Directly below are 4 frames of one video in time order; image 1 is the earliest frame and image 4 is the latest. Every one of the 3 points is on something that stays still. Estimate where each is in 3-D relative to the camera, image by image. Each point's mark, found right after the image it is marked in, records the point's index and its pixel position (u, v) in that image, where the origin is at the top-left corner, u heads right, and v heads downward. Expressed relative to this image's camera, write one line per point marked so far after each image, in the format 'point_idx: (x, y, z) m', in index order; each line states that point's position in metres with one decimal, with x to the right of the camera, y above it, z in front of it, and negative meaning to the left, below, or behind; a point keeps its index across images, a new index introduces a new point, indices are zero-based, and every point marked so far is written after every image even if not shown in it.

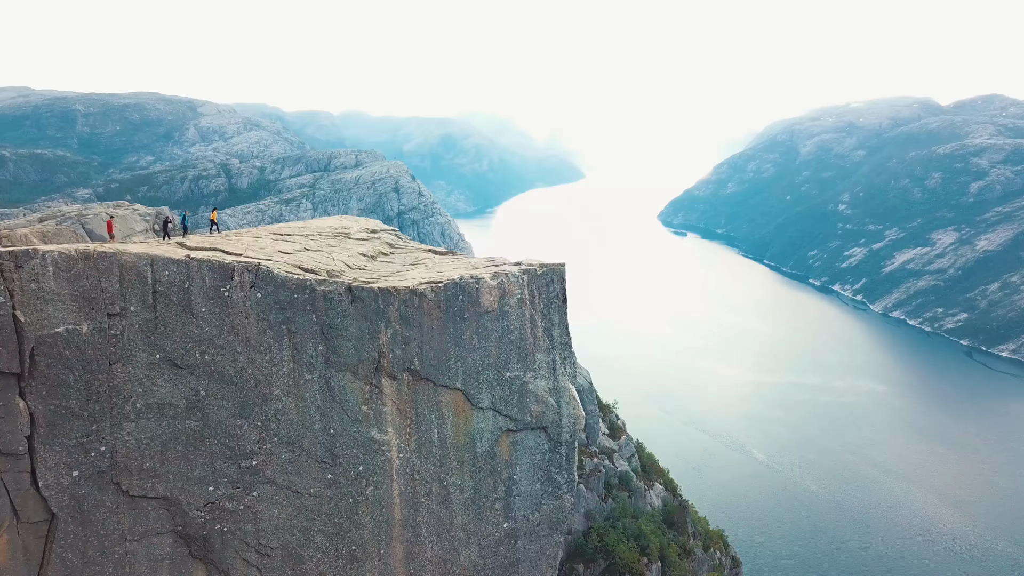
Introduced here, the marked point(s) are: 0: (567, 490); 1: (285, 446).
0: (+2.1, -7.8, +19.4) m
1: (-7.0, -4.9, +15.6) m
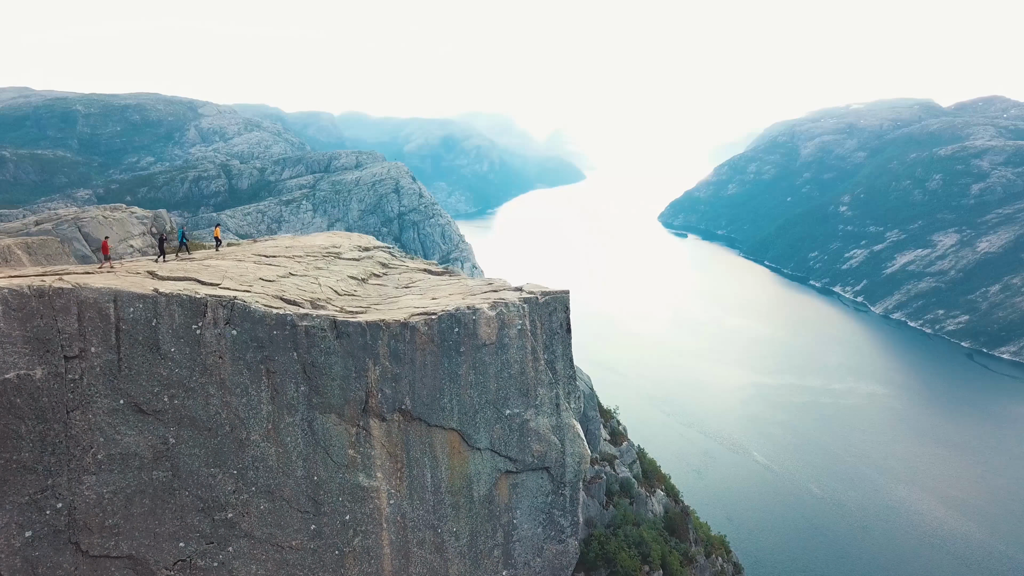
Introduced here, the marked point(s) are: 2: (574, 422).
0: (+2.1, -8.8, +18.1) m
1: (-7.0, -5.9, +14.3) m
2: (+2.2, -4.7, +17.6) m
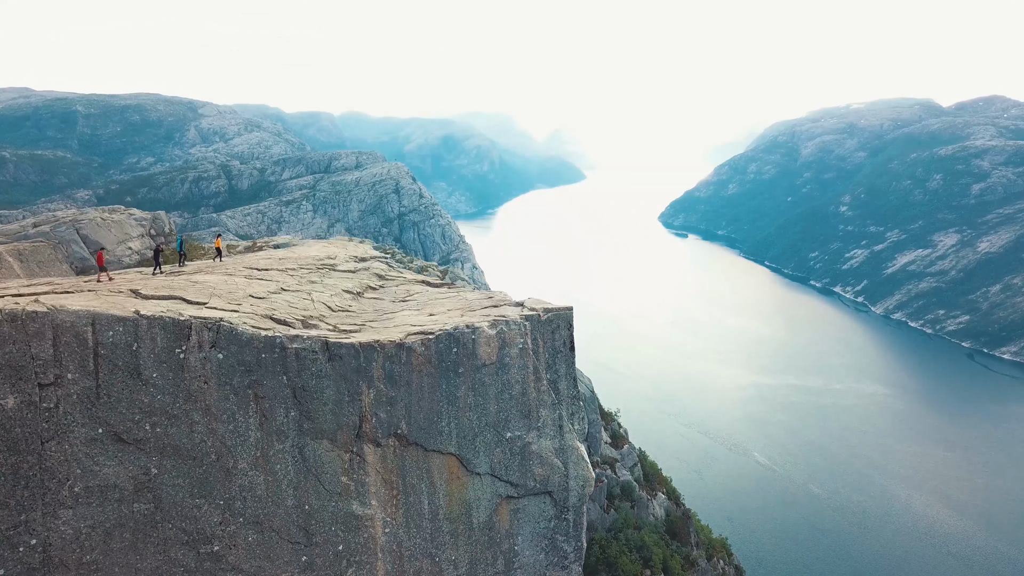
0: (+2.1, -9.4, +17.4) m
1: (-7.0, -6.4, +13.6) m
2: (+2.2, -5.2, +16.9) m
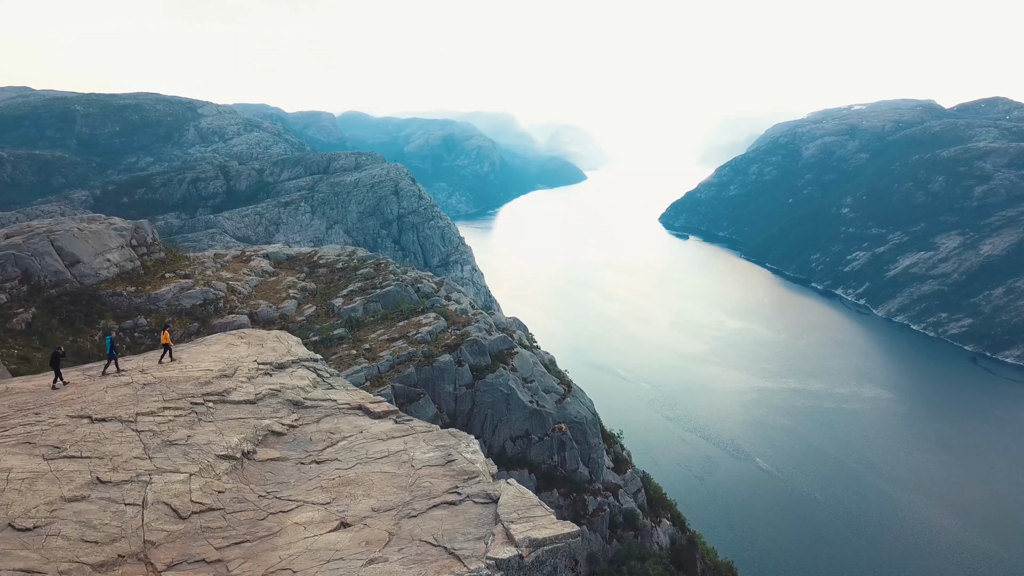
0: (+1.4, -13.4, +10.5) m
1: (-7.7, -10.4, +6.7) m
2: (+1.5, -9.3, +10.0) m
